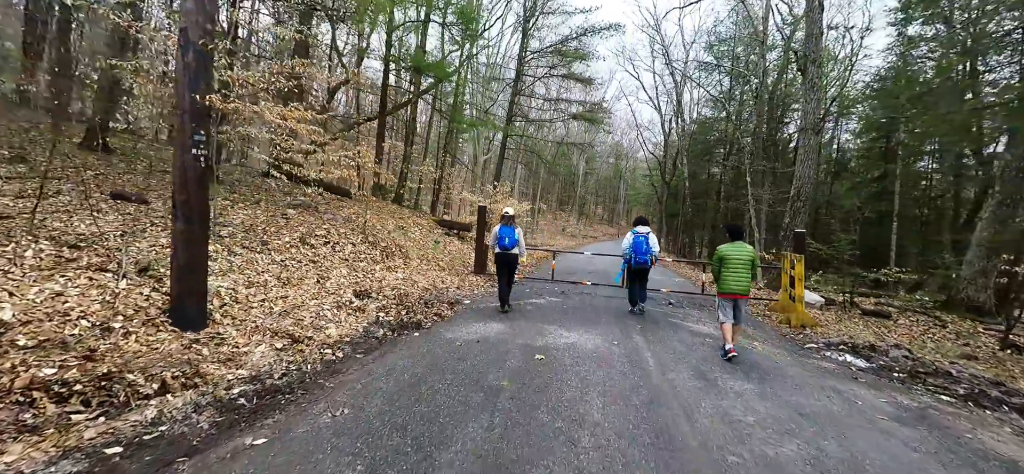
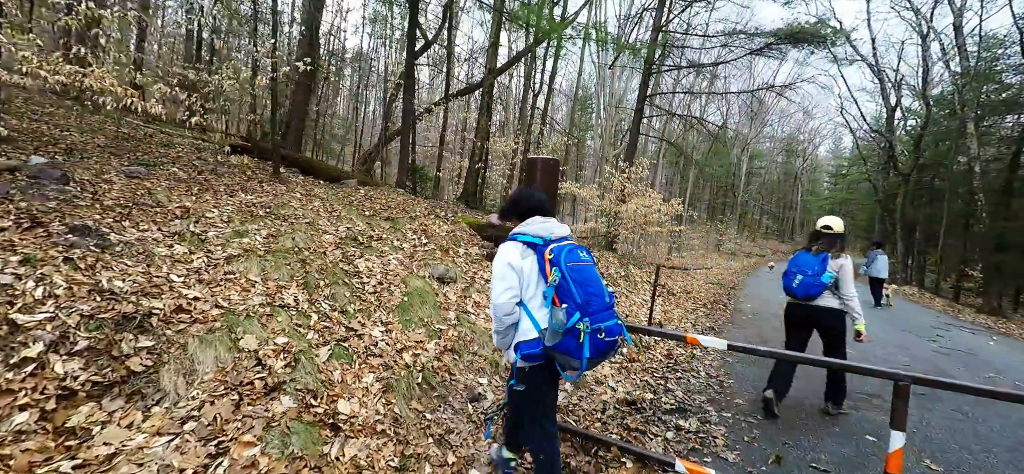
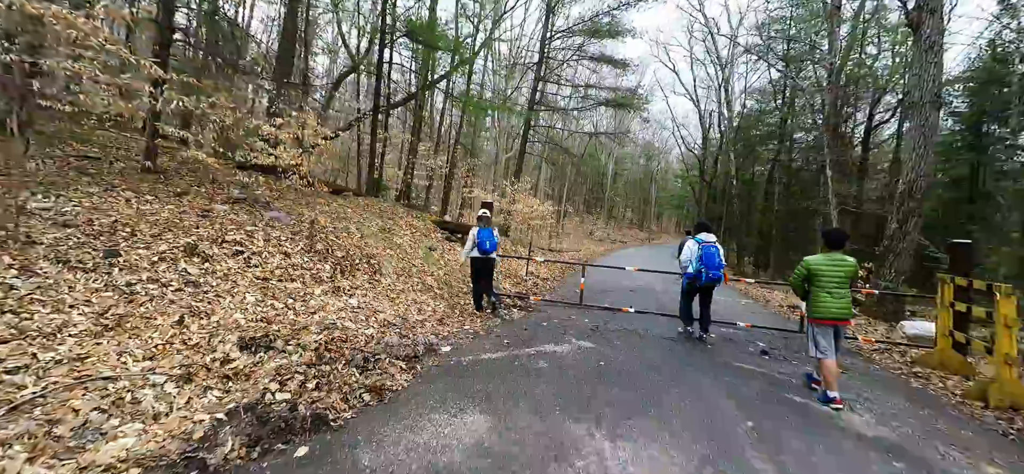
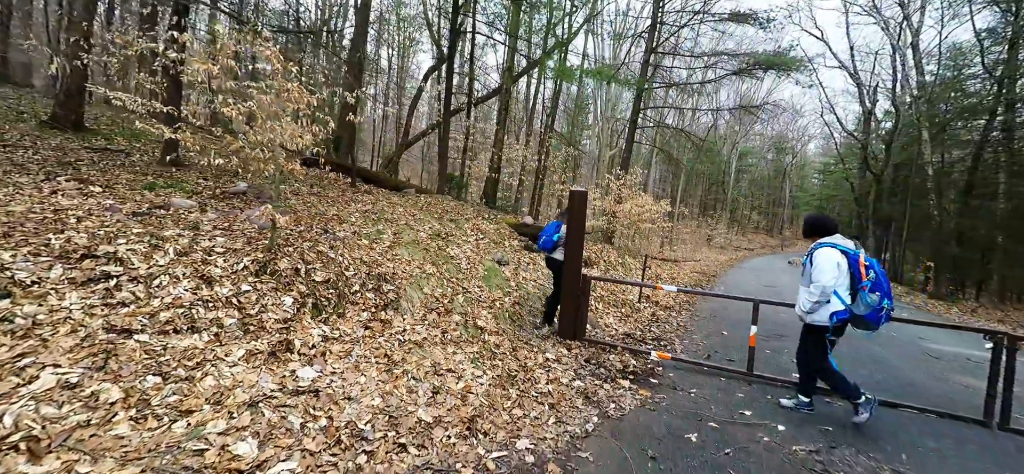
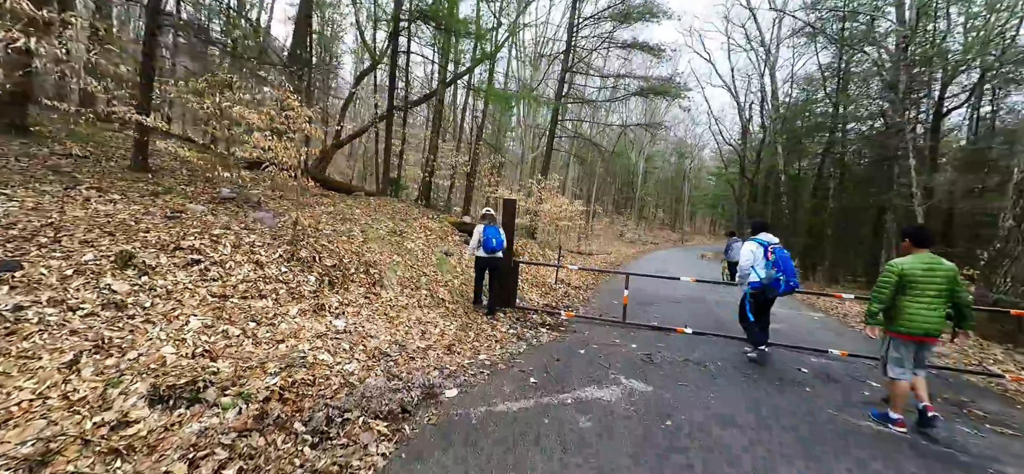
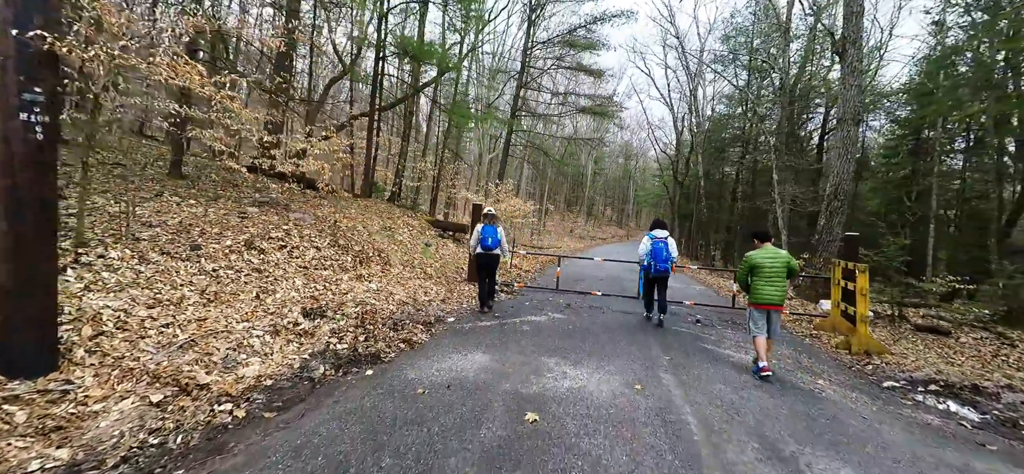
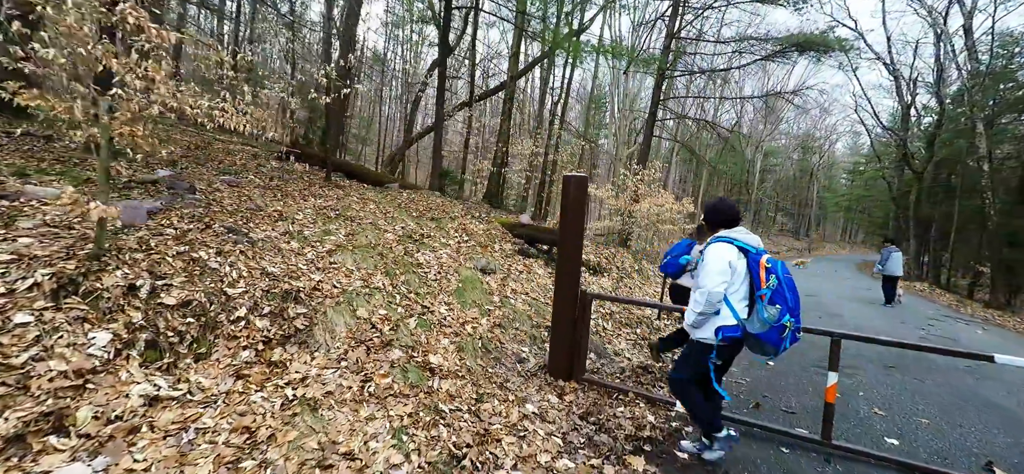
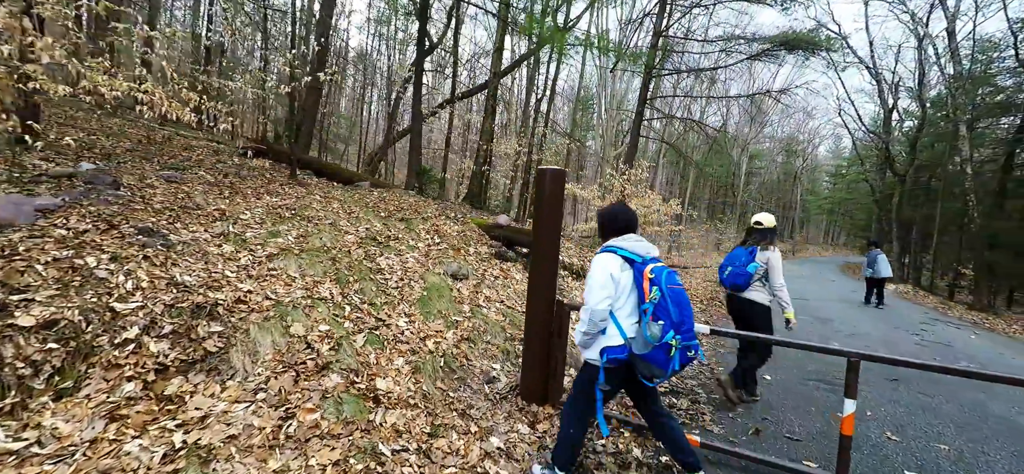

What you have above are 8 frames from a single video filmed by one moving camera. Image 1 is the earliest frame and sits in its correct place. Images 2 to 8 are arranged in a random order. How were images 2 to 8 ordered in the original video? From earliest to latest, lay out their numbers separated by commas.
6, 3, 5, 4, 7, 8, 2
